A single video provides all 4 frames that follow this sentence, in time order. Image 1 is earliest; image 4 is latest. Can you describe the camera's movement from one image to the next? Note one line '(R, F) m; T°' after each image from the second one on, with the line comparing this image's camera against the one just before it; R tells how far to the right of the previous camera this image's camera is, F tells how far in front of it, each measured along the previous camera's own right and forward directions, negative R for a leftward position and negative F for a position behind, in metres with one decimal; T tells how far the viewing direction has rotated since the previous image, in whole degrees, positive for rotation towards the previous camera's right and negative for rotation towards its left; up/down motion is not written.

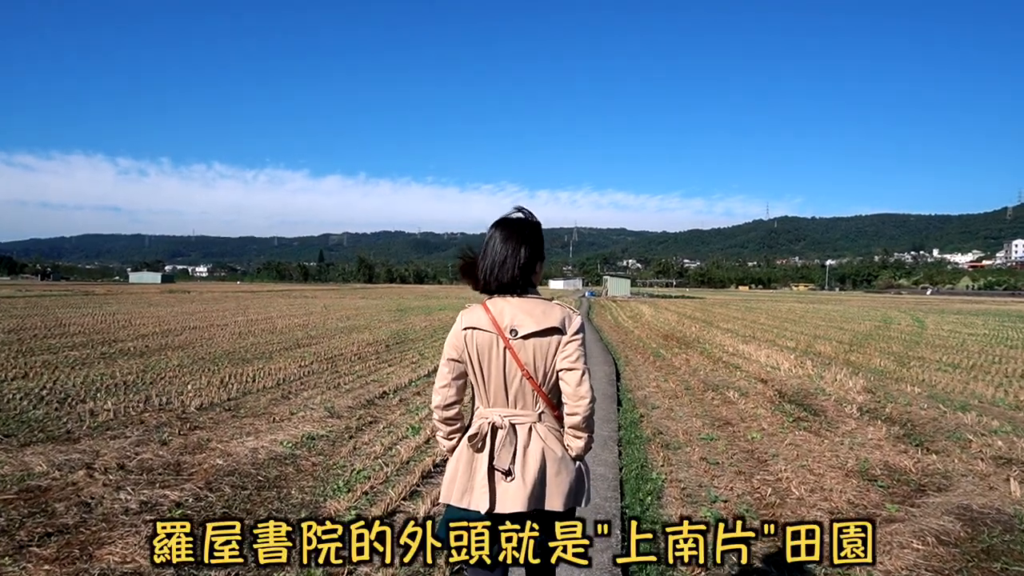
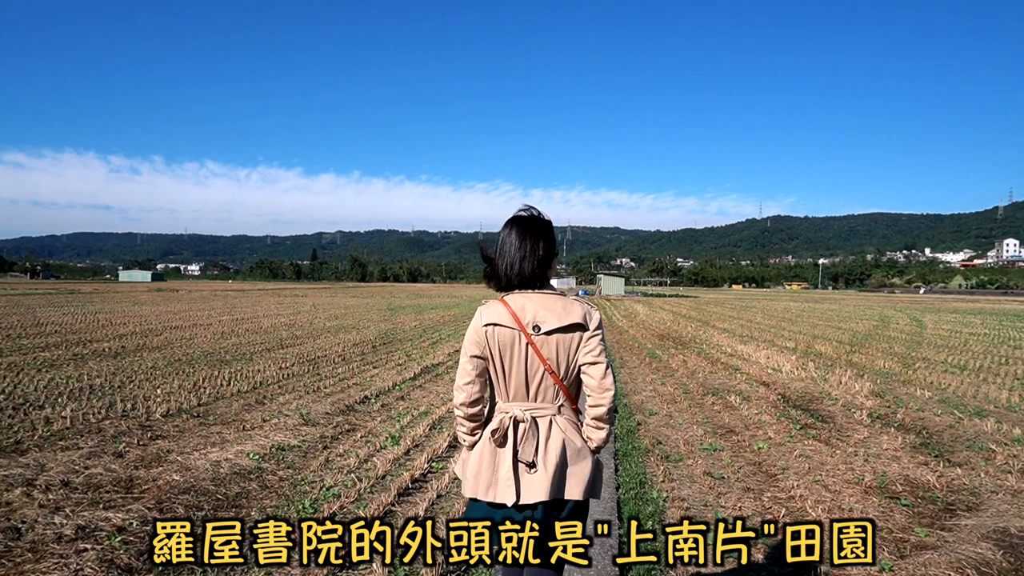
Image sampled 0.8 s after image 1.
(+0.1, +0.6) m; +1°
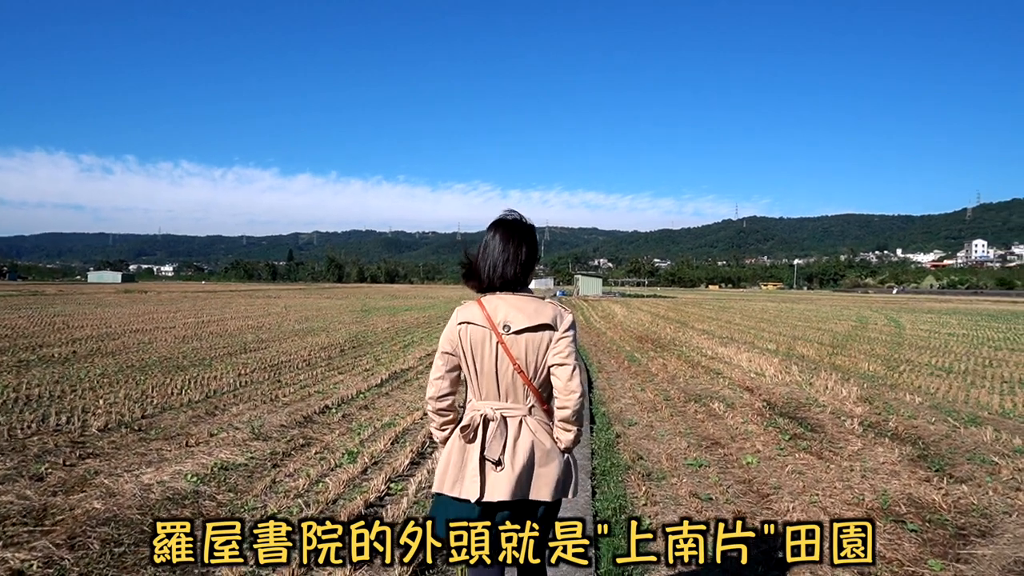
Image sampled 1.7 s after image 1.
(+0.1, +0.6) m; +2°
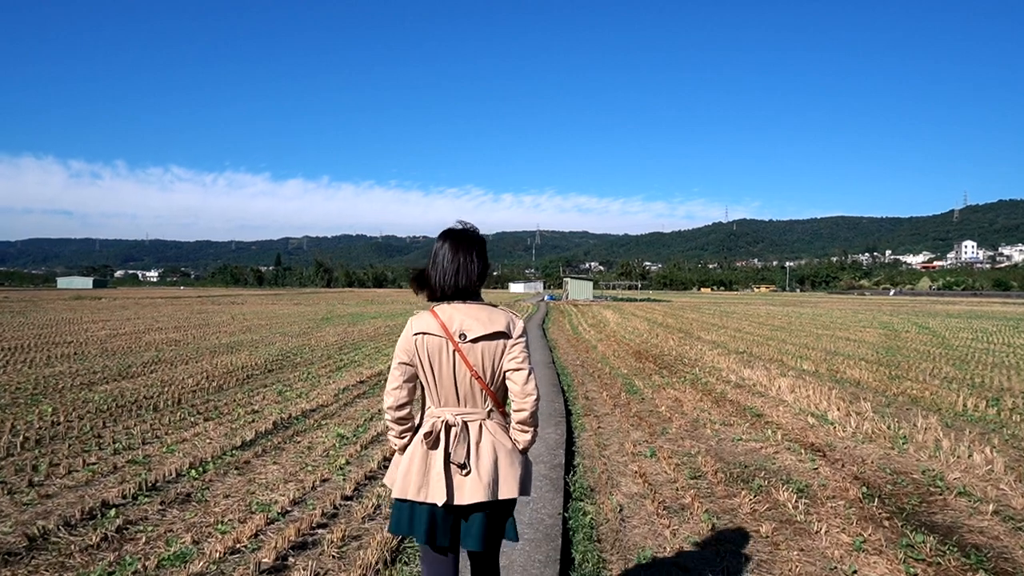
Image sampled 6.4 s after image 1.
(+0.6, +4.1) m; +1°
